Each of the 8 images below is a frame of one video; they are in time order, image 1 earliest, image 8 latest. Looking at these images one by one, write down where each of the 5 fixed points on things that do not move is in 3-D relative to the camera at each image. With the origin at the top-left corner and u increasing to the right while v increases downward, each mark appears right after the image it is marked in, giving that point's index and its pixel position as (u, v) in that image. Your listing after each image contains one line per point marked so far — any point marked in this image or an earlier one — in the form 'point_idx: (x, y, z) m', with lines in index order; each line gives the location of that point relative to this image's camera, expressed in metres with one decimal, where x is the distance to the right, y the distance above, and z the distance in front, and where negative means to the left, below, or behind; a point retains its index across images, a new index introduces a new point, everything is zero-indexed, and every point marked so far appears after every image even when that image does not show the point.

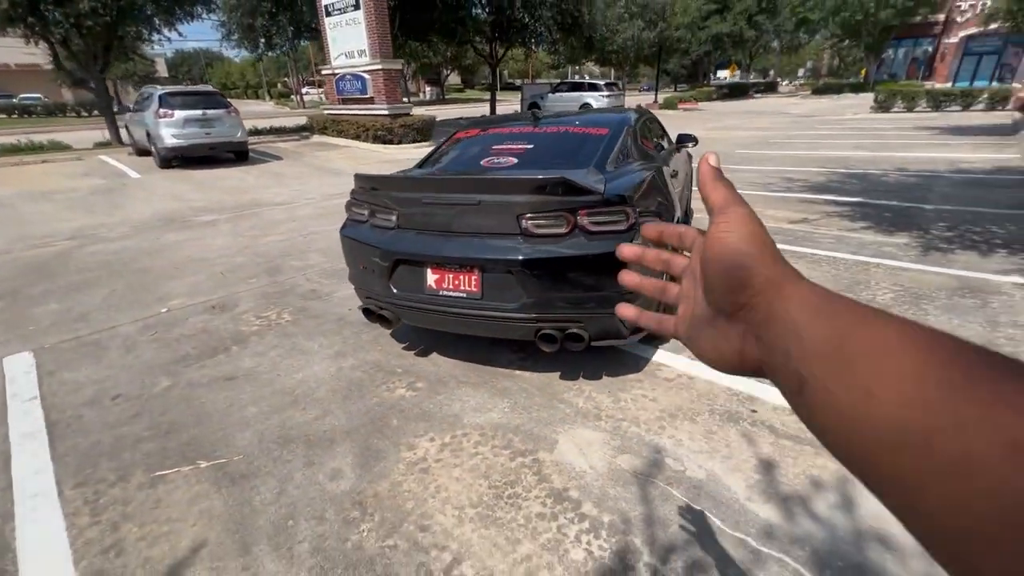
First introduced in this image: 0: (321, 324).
0: (-1.5, -0.3, +3.8) m
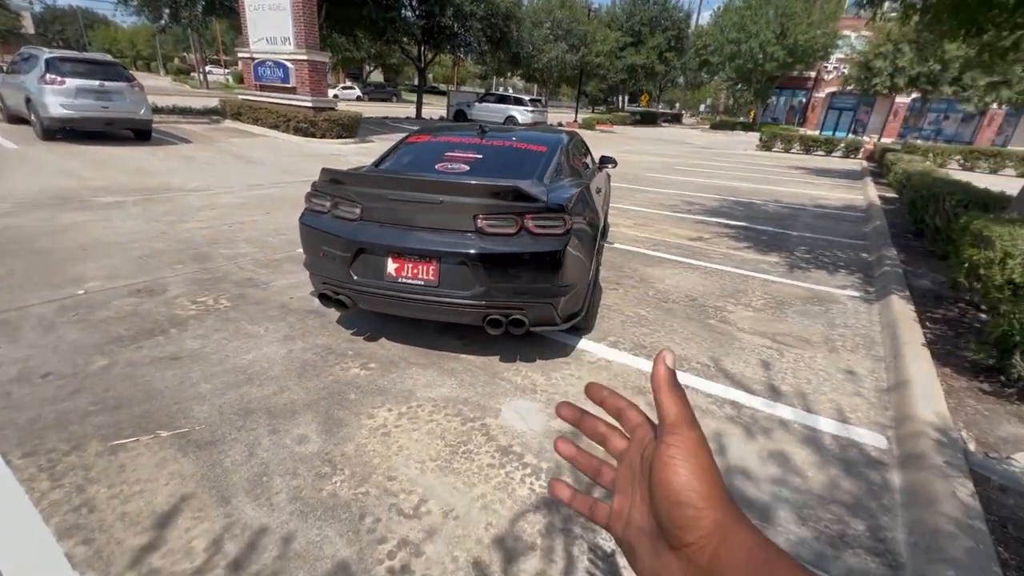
0: (-2.0, -0.2, +3.9) m
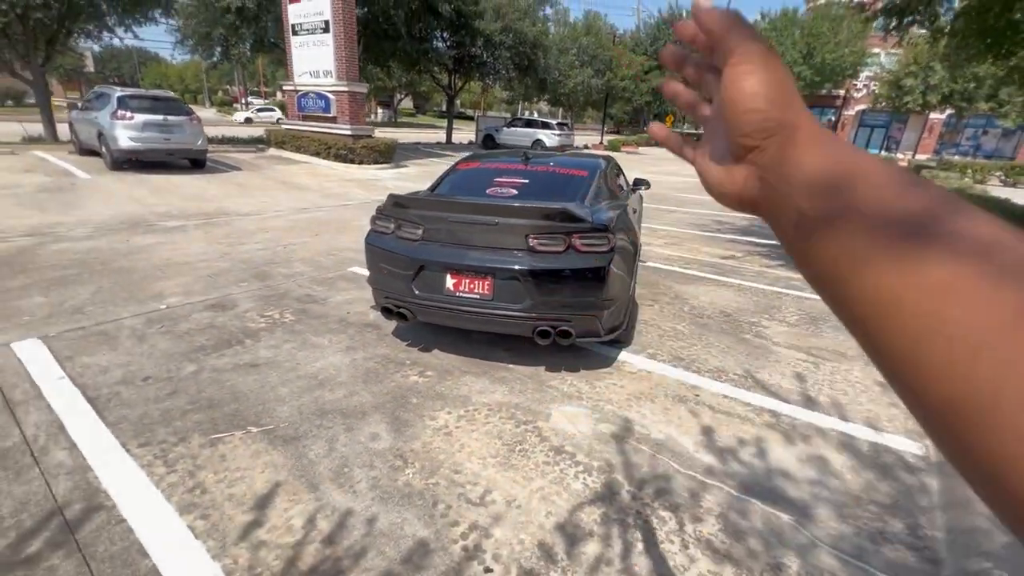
0: (-1.7, -0.3, +4.2) m
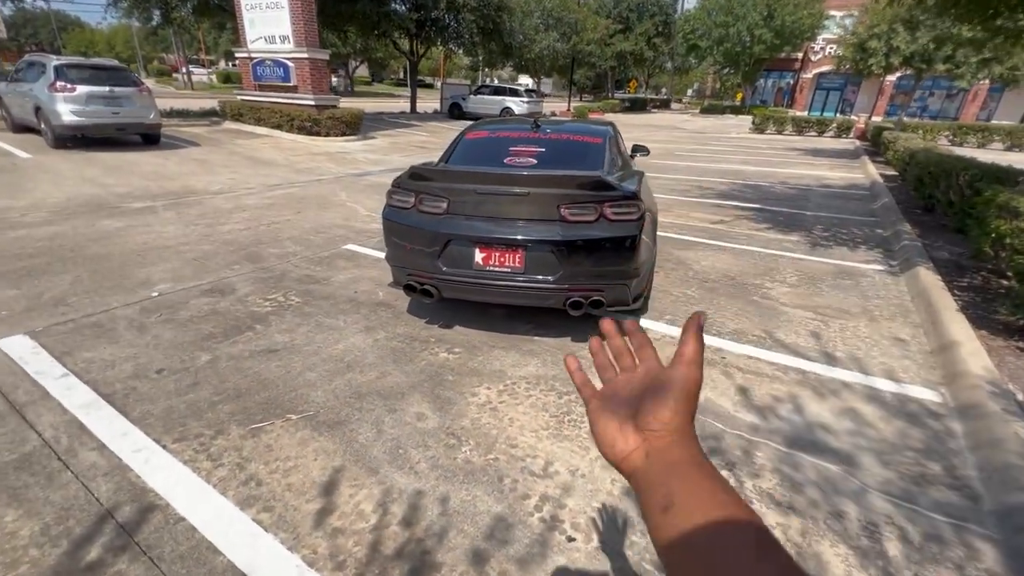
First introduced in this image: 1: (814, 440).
0: (-1.5, -0.1, +4.1) m
1: (+1.6, -0.8, +2.5) m
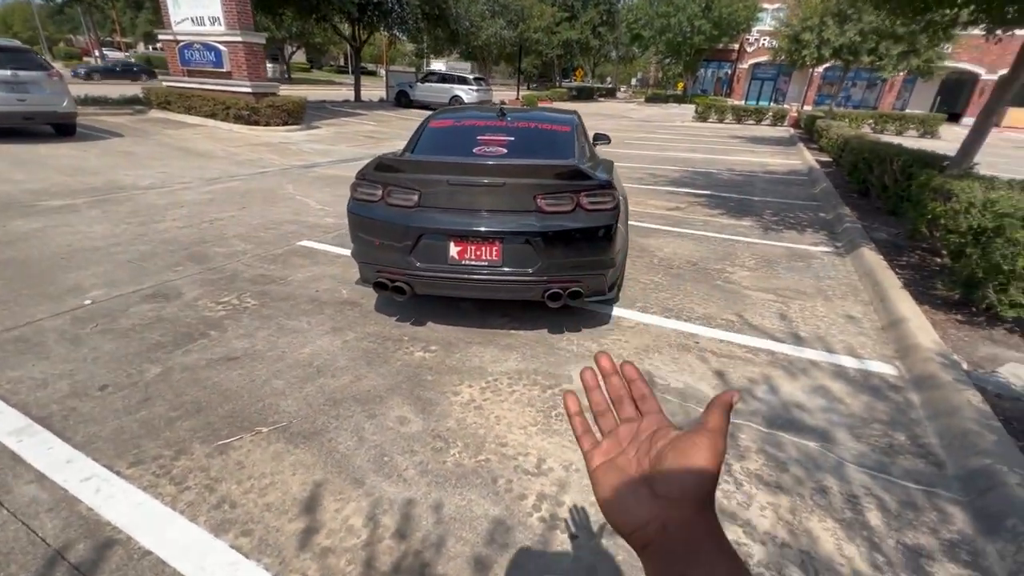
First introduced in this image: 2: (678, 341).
0: (-1.8, -0.1, +3.8) m
1: (+1.6, -0.7, +2.6) m
2: (+1.2, -0.4, +3.4) m
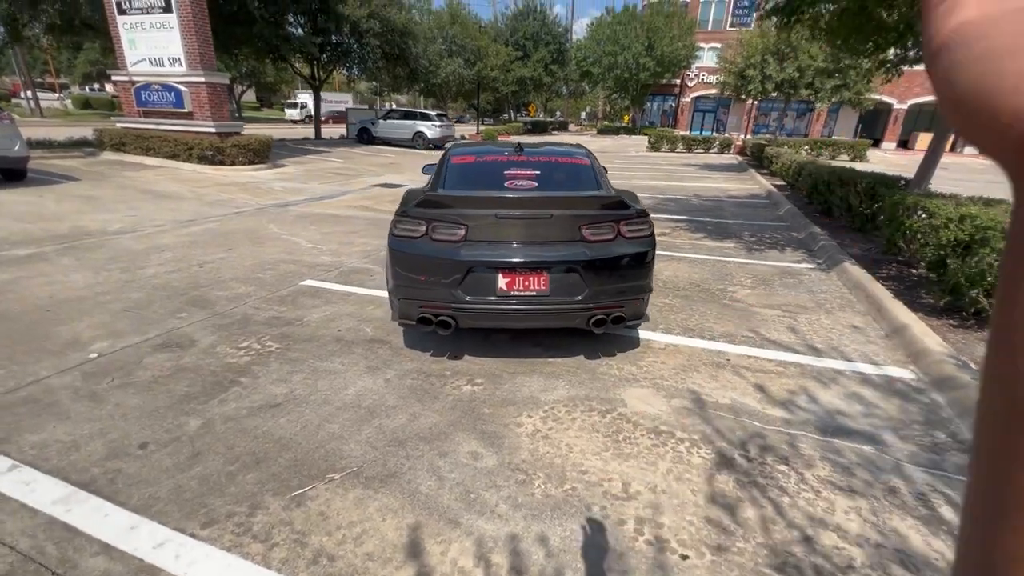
0: (-1.5, -0.5, +3.7) m
1: (+1.9, -0.8, +2.8) m
2: (+1.5, -0.5, +3.5) m
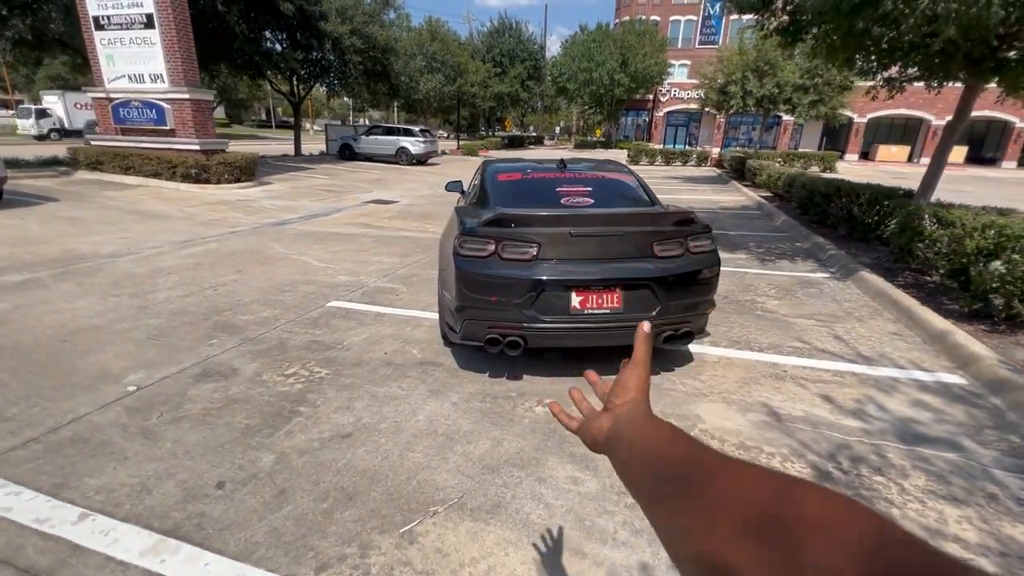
0: (-1.1, -0.6, +3.6) m
1: (+2.4, -0.9, +2.8) m
2: (+1.9, -0.6, +3.5) m
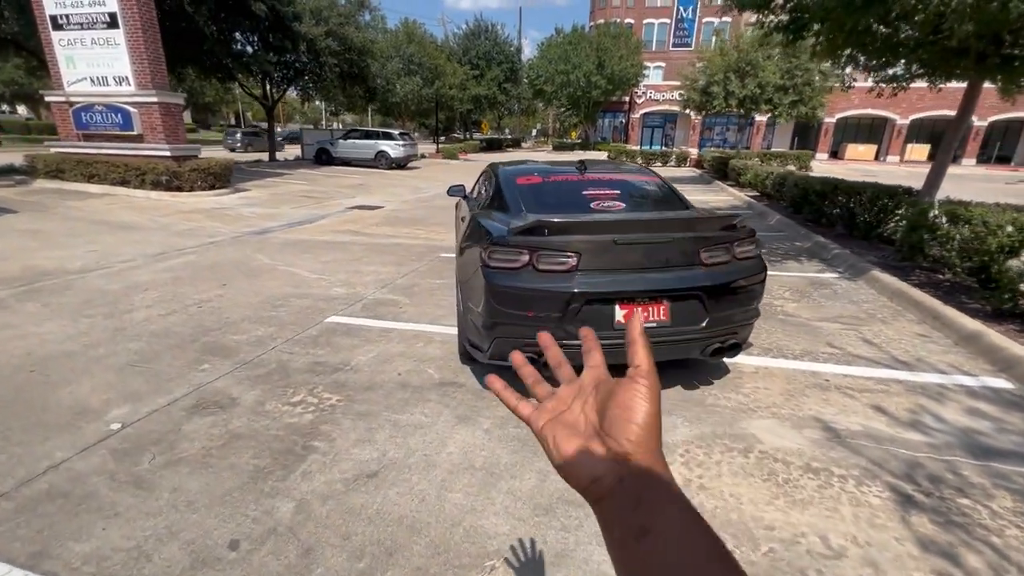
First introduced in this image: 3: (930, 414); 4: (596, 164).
0: (-0.9, -0.7, +3.3) m
1: (+2.7, -0.9, +2.6) m
2: (+2.1, -0.7, +3.4) m
3: (+2.6, -0.8, +3.0) m
4: (+0.7, +1.1, +4.1) m
